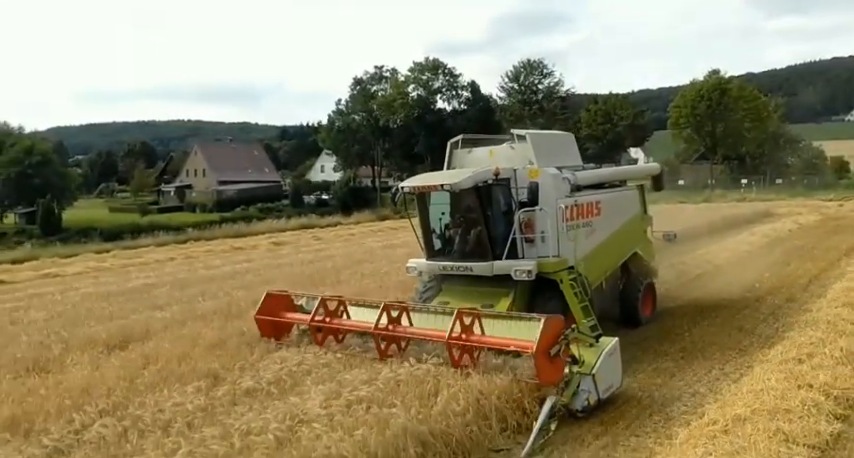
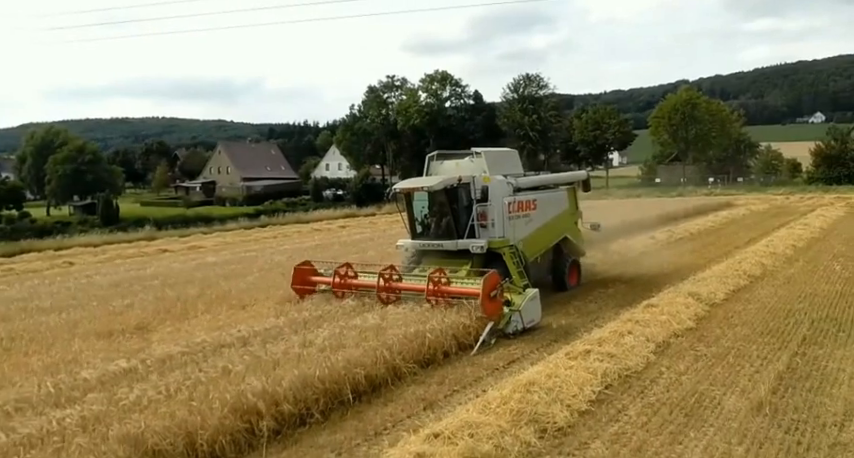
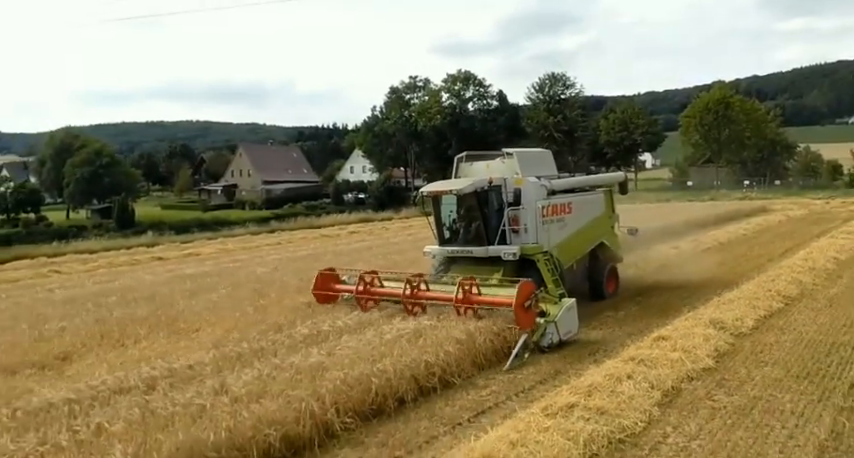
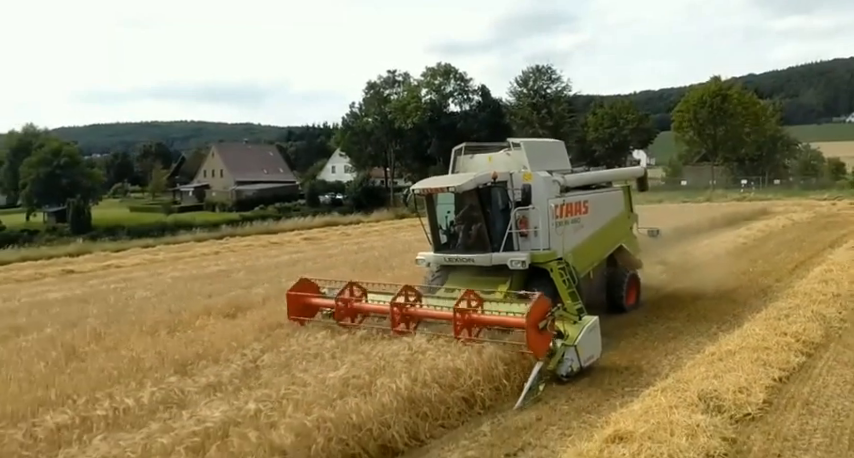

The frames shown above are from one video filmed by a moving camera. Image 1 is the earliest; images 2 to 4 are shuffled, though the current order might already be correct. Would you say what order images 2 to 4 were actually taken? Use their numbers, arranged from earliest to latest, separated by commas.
4, 3, 2
